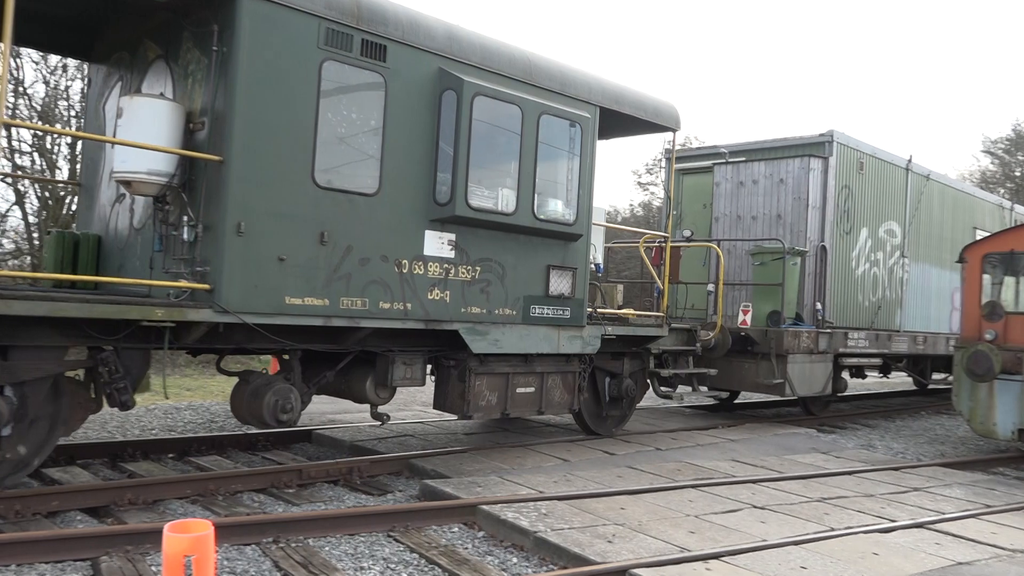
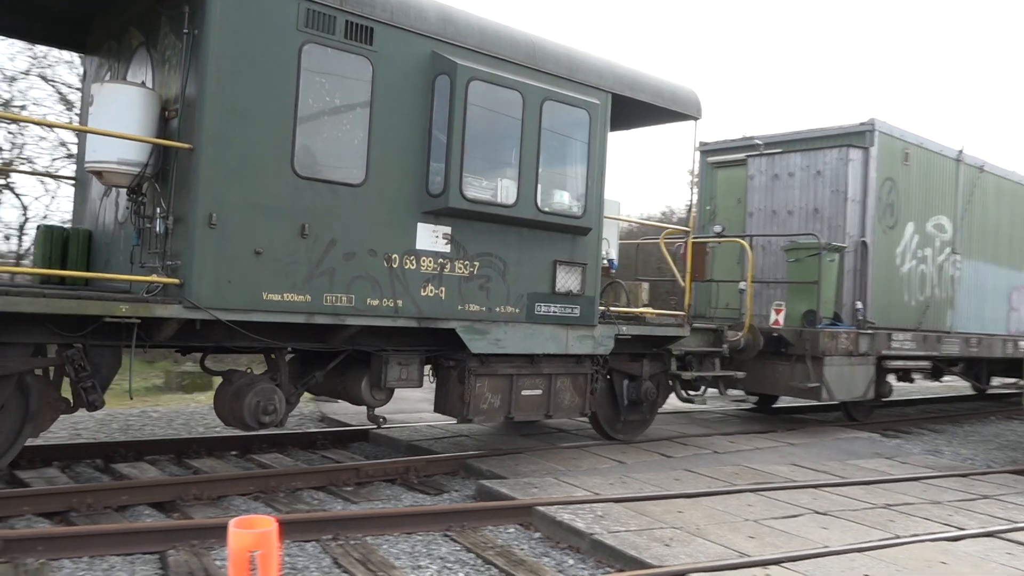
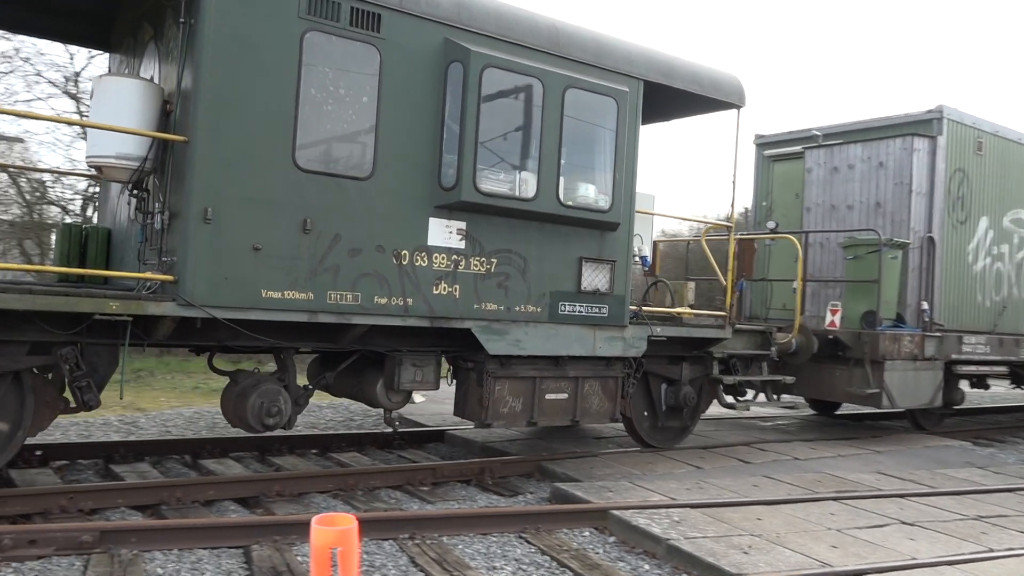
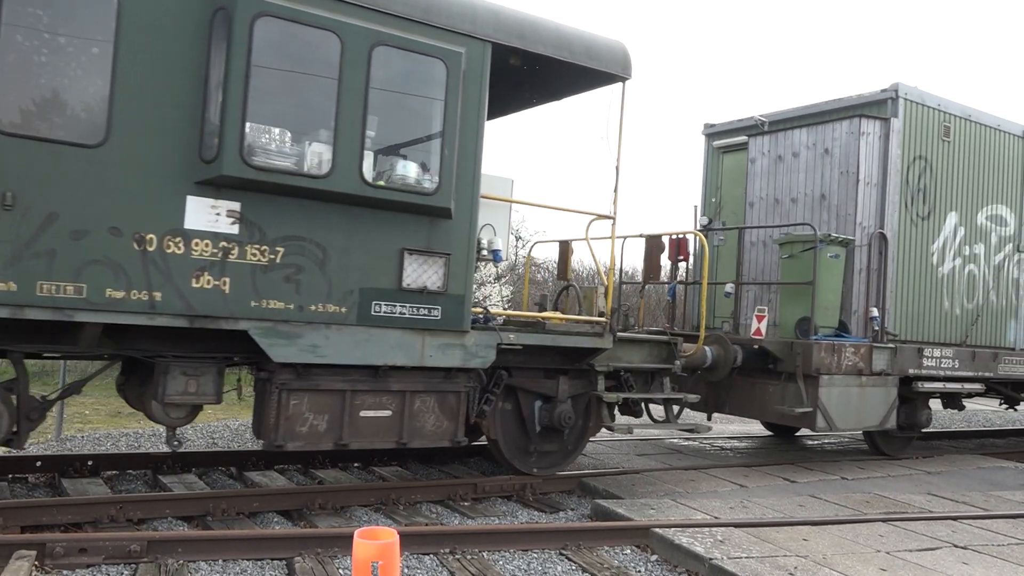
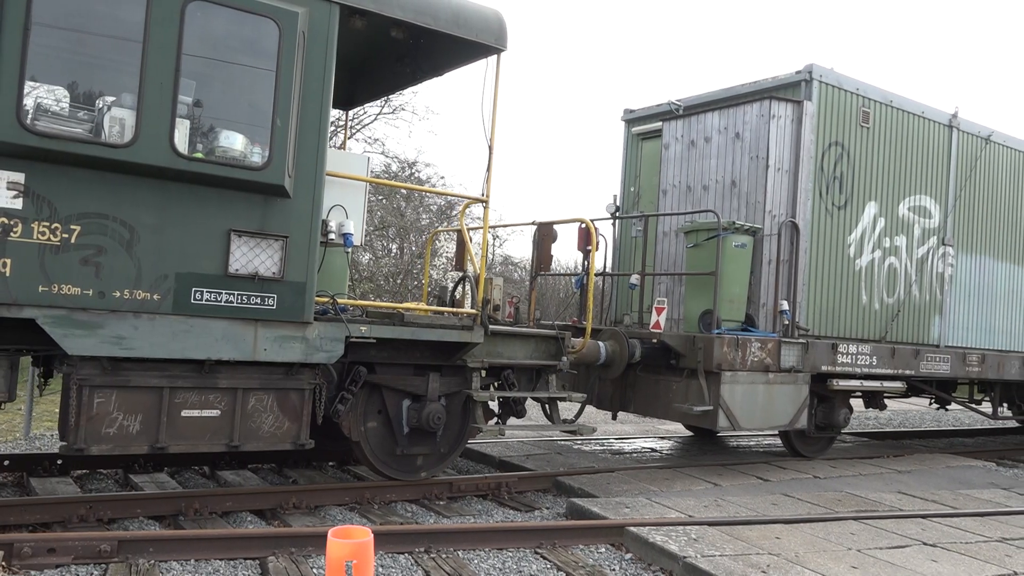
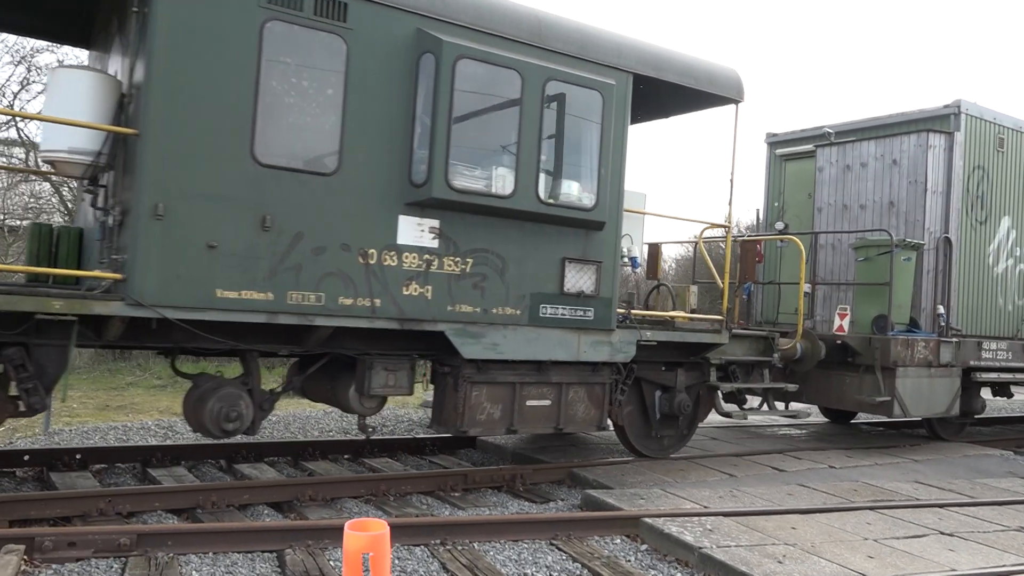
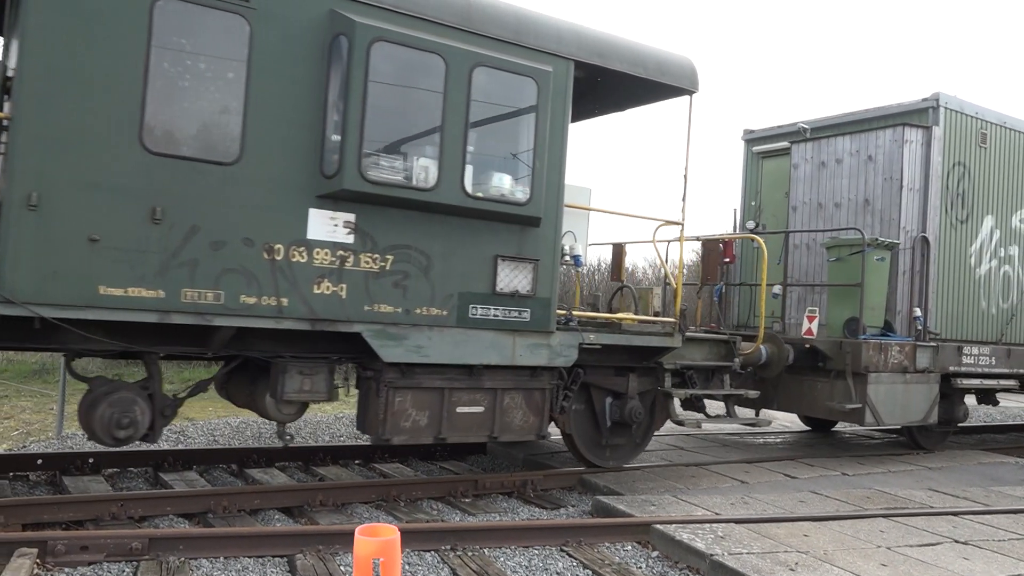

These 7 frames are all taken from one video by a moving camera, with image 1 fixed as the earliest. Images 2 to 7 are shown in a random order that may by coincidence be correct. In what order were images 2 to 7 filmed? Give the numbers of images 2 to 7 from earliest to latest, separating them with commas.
2, 3, 6, 7, 4, 5
